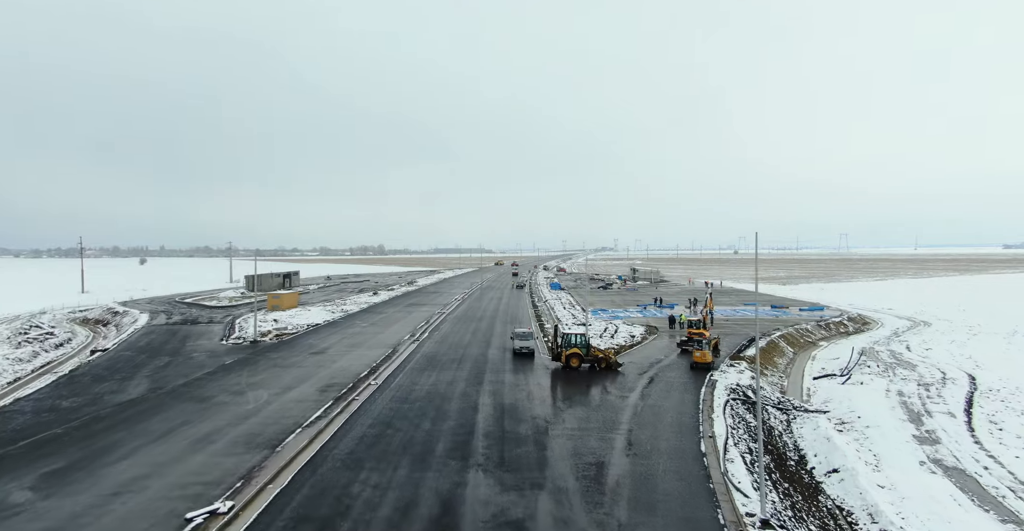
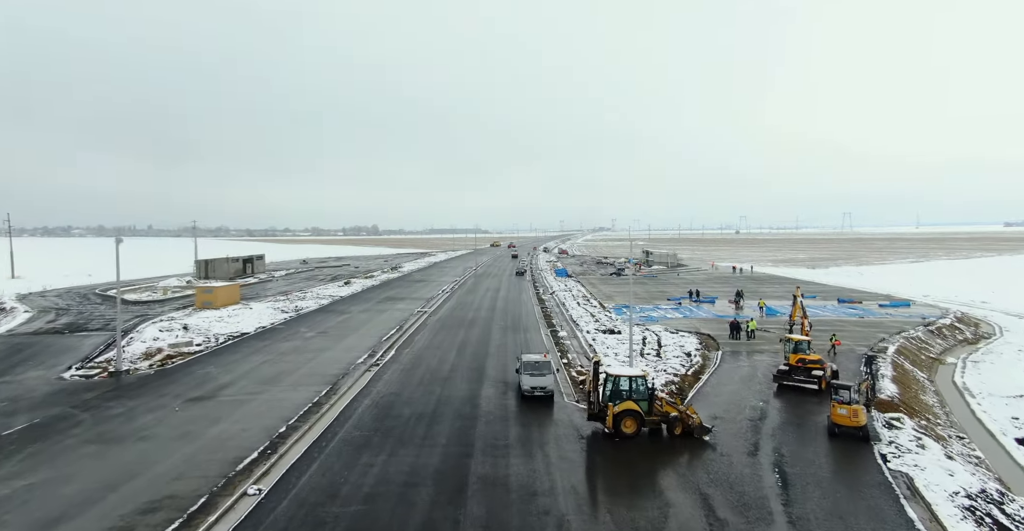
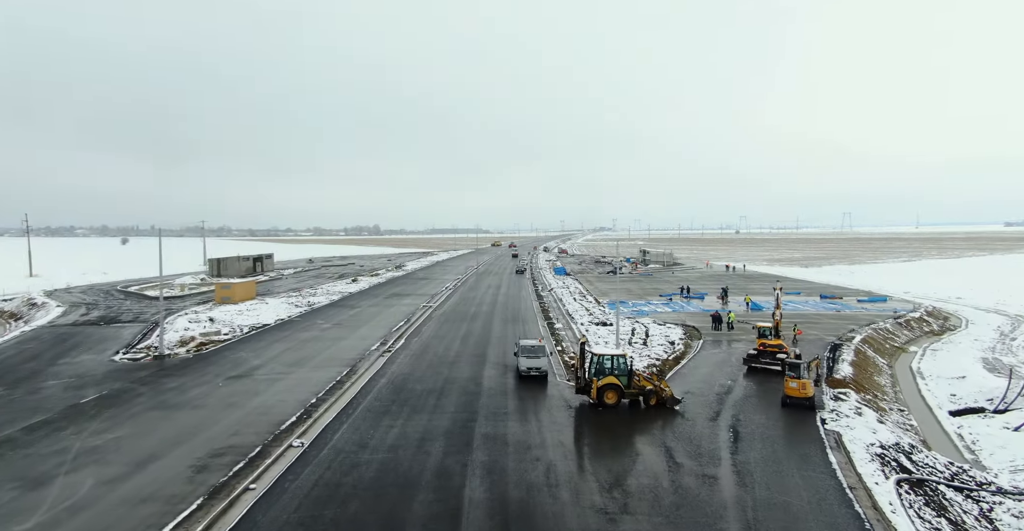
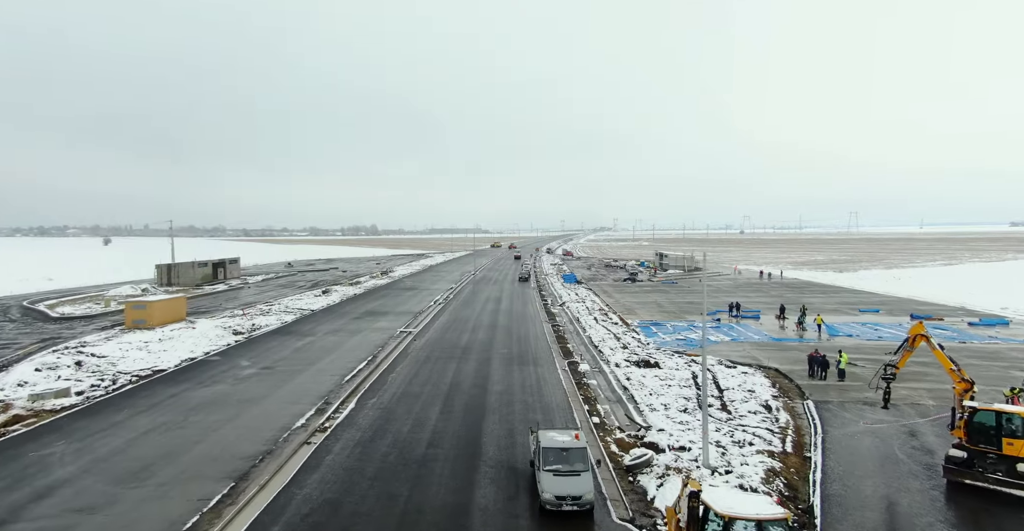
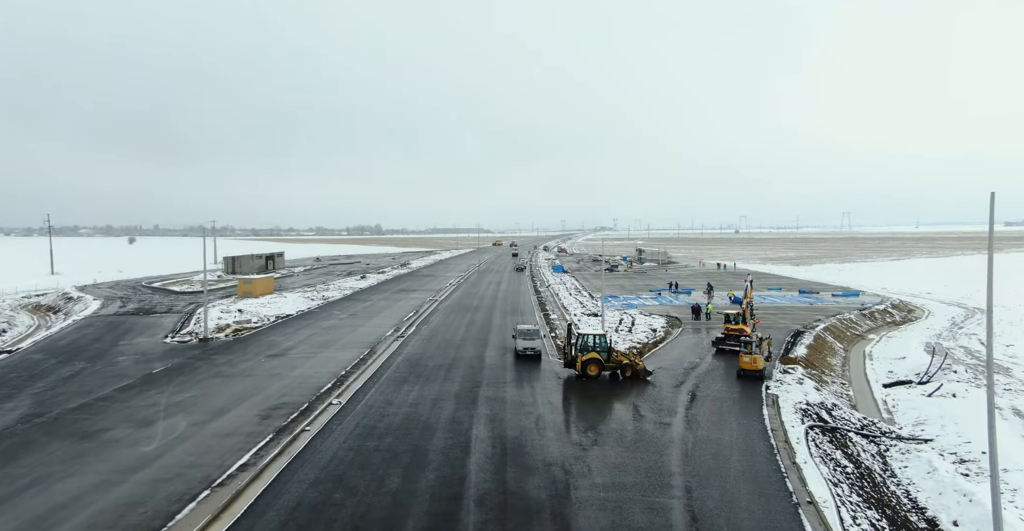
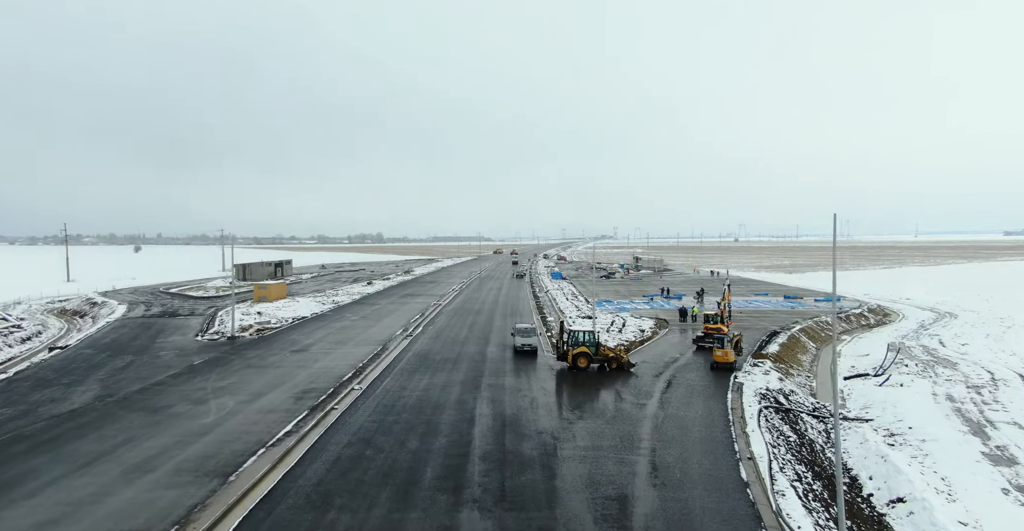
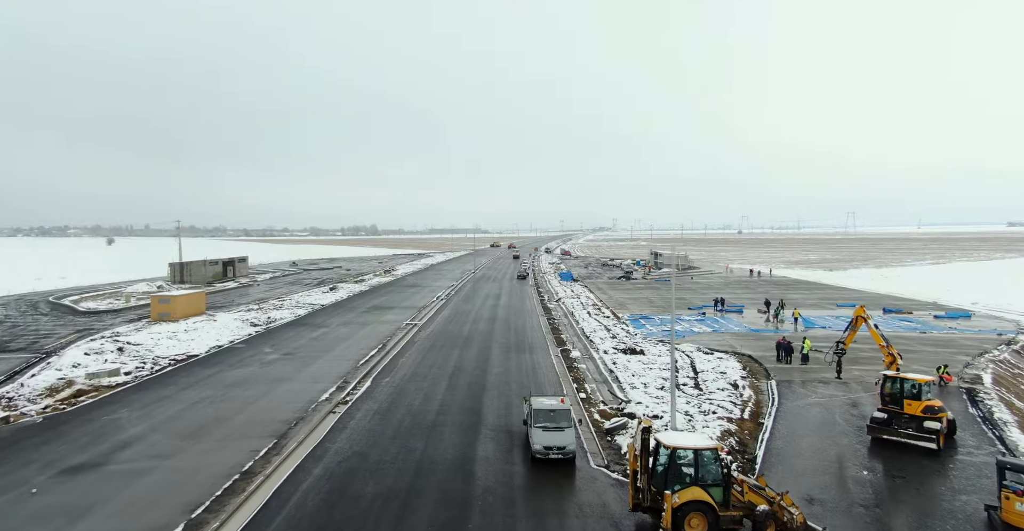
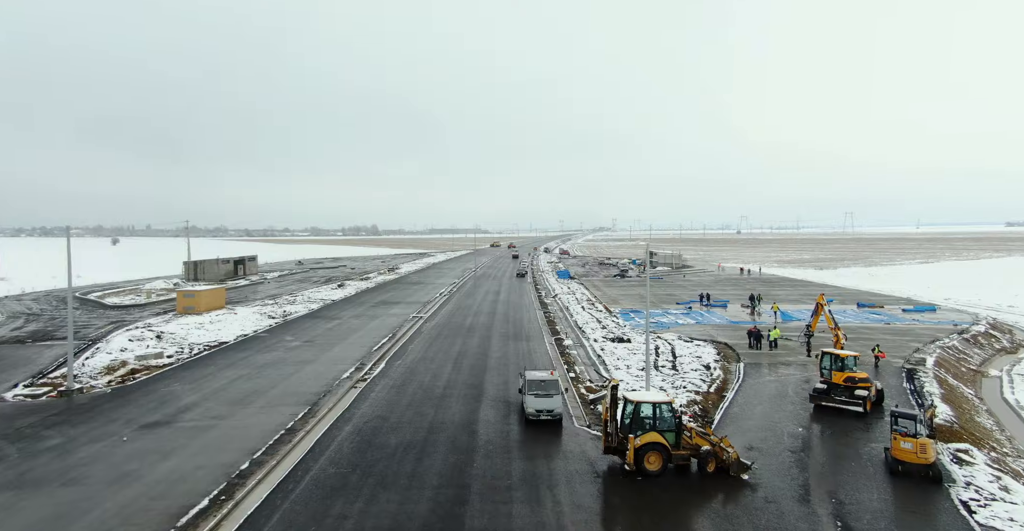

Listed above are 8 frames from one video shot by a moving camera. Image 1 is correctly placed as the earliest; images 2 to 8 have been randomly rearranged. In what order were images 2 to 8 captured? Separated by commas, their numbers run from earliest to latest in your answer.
6, 5, 3, 2, 8, 7, 4
